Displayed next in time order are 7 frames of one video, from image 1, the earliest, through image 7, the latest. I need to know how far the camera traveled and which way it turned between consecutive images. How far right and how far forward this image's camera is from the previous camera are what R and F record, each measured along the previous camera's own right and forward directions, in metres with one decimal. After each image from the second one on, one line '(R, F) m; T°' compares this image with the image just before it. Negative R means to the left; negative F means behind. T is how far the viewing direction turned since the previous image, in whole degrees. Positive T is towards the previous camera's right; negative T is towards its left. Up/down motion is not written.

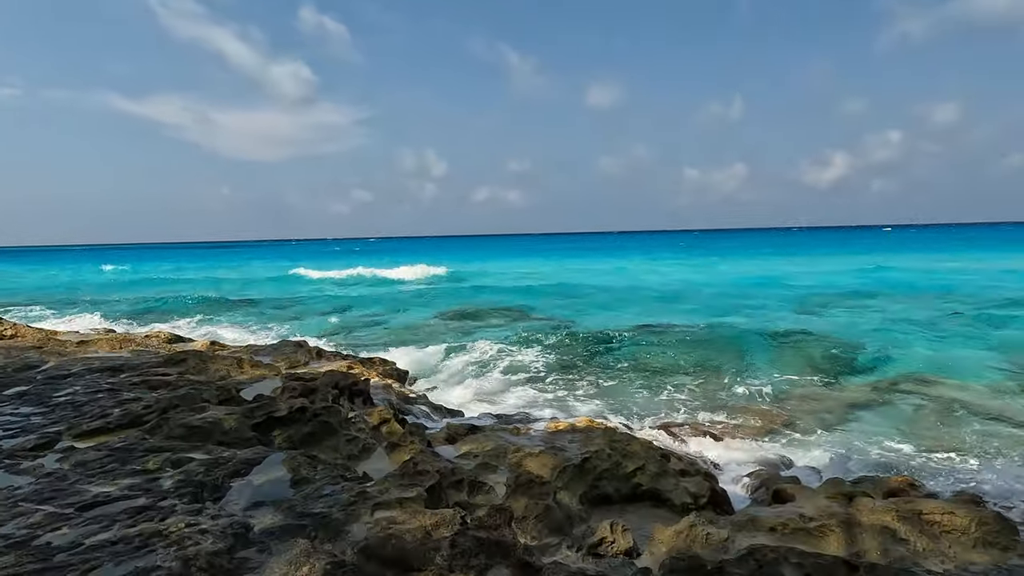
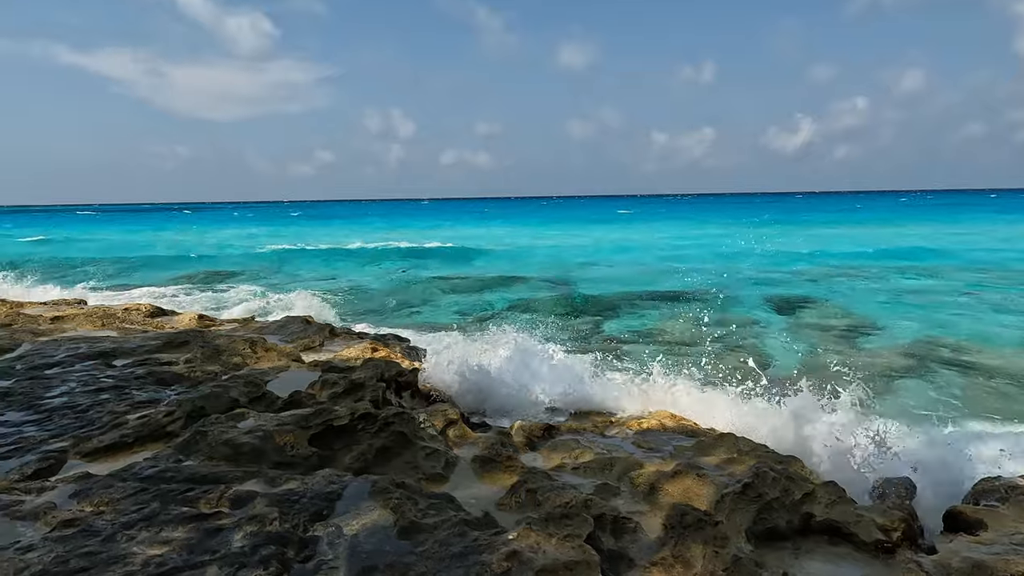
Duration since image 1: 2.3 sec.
(-1.2, +1.2) m; +3°
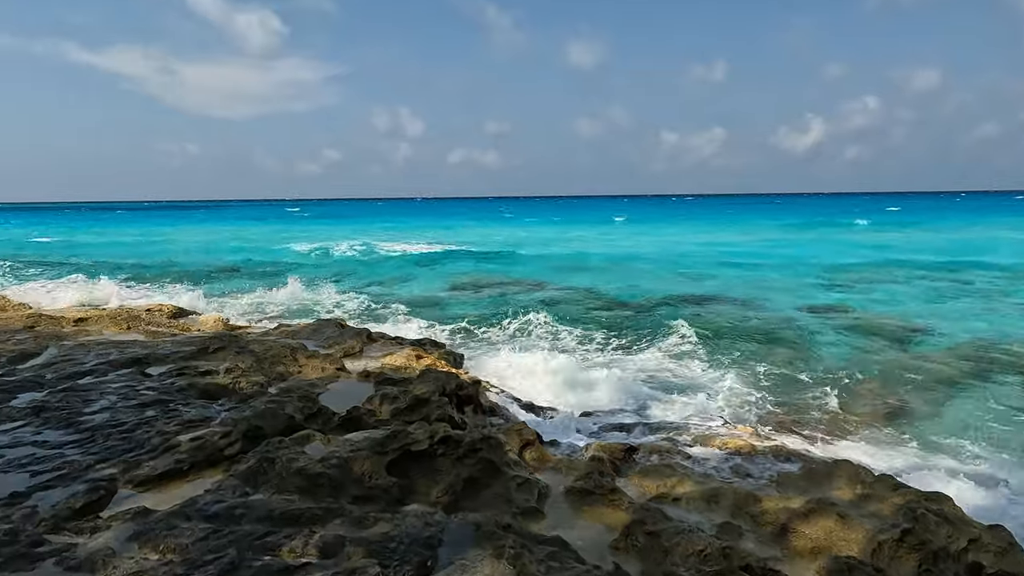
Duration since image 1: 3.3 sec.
(-0.7, +0.6) m; -1°
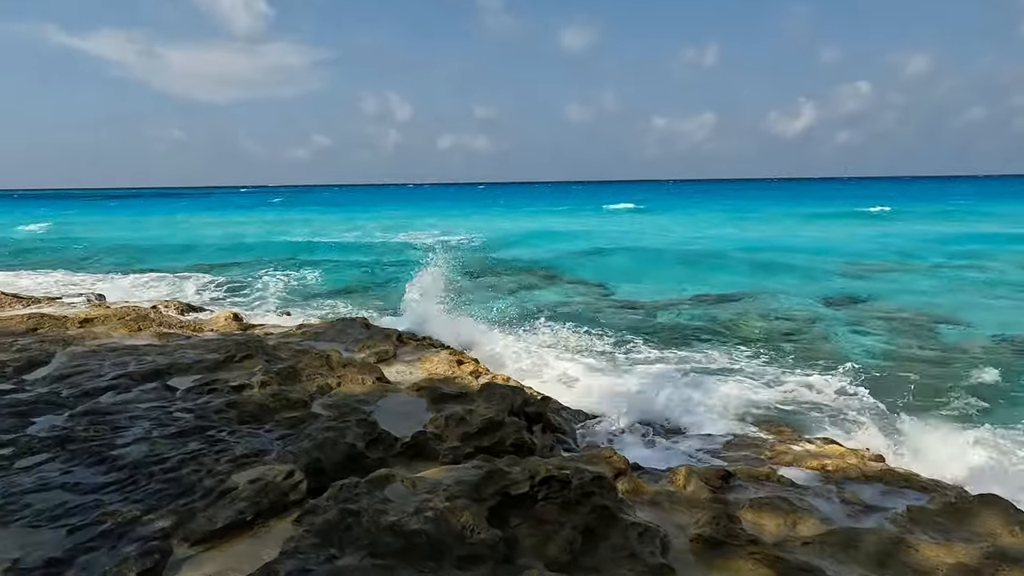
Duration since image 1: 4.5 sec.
(-0.8, +0.7) m; +1°
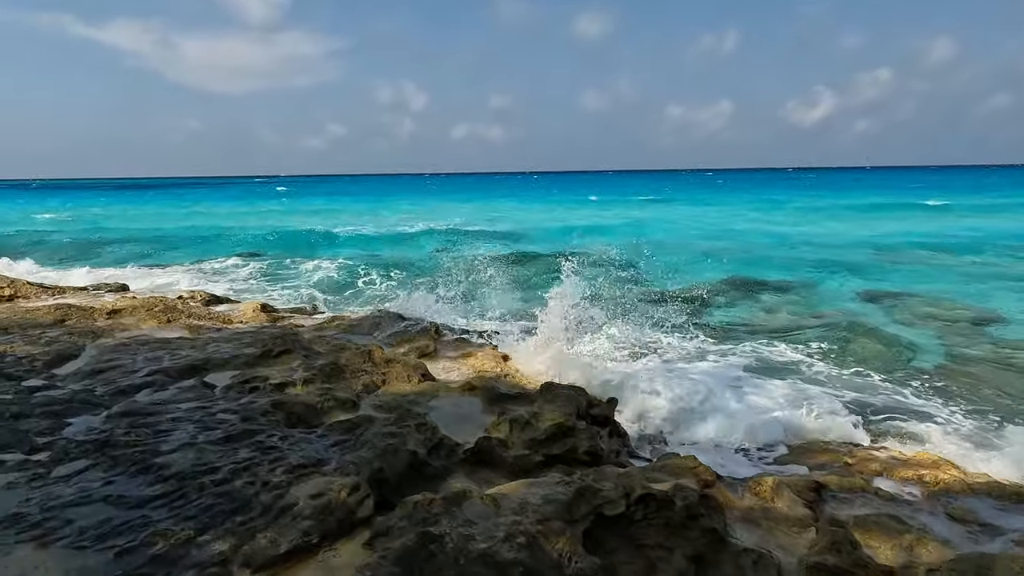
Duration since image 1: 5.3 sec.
(-0.4, +0.5) m; -1°
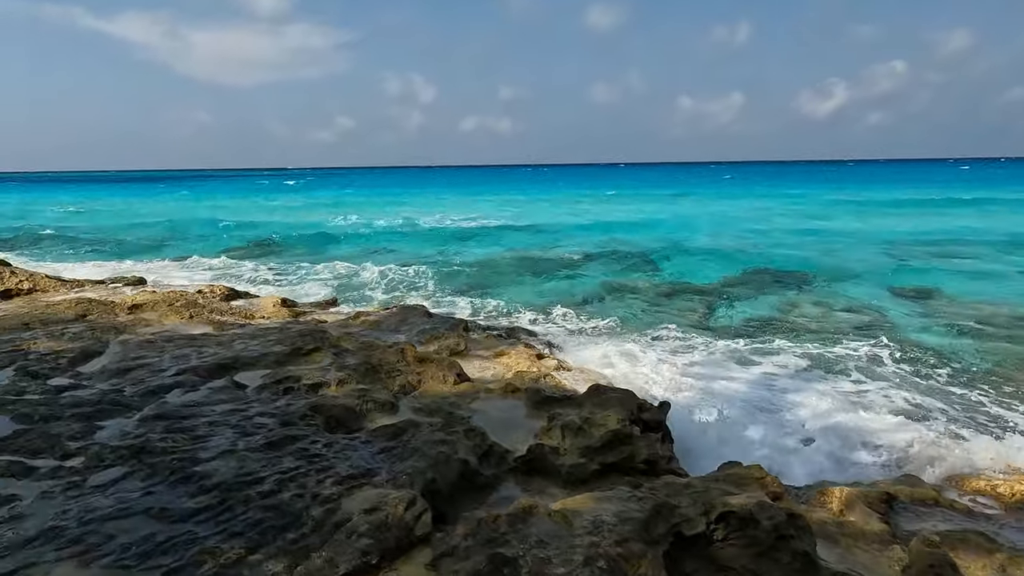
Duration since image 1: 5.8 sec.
(-0.3, +0.3) m; -1°
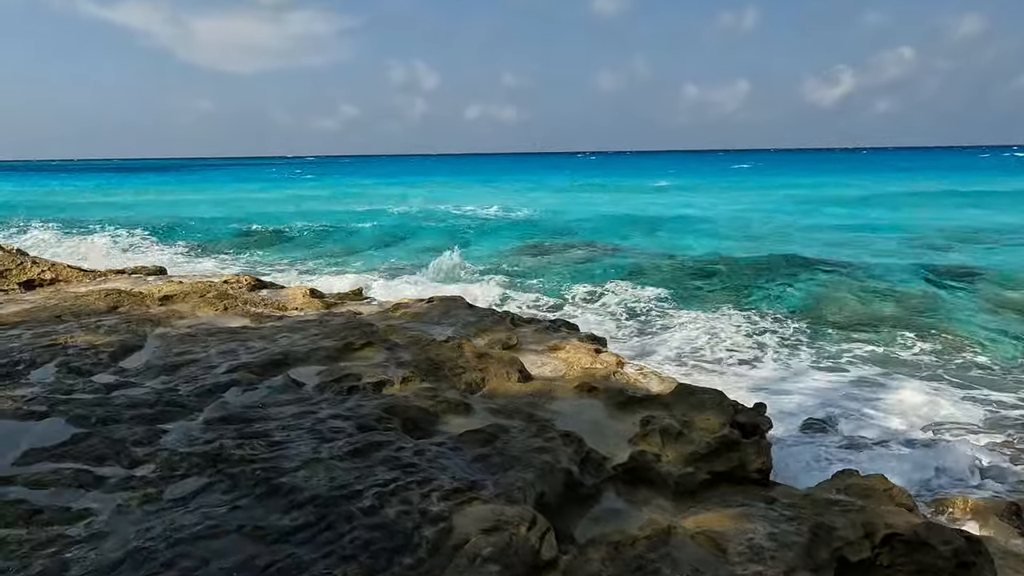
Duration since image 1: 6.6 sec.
(-0.6, +0.4) m; 0°
